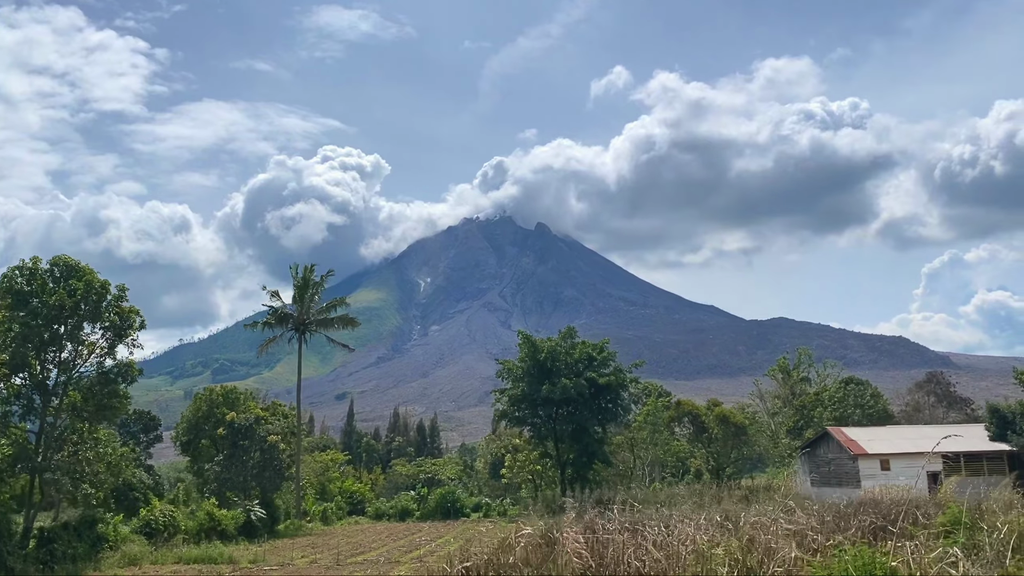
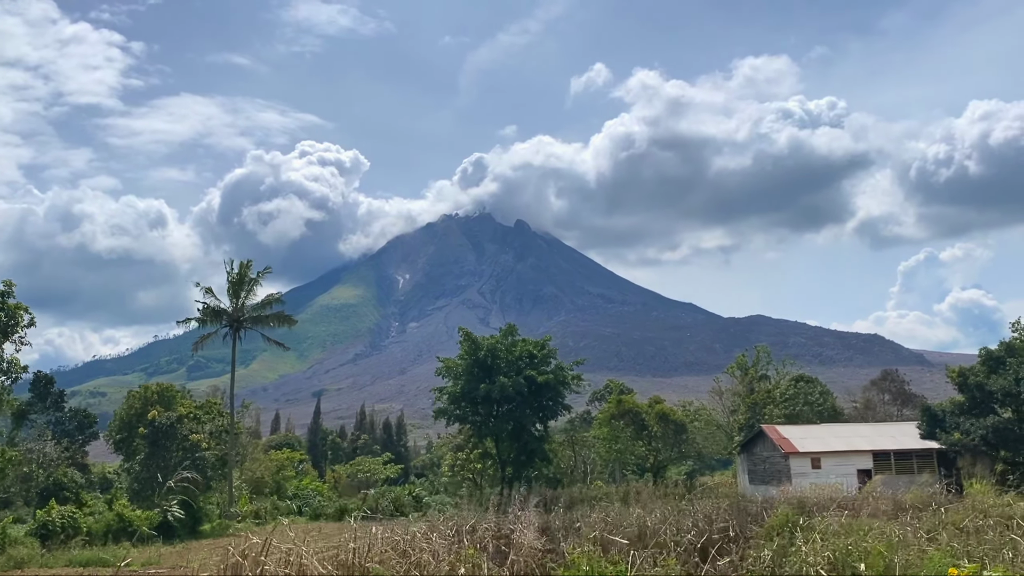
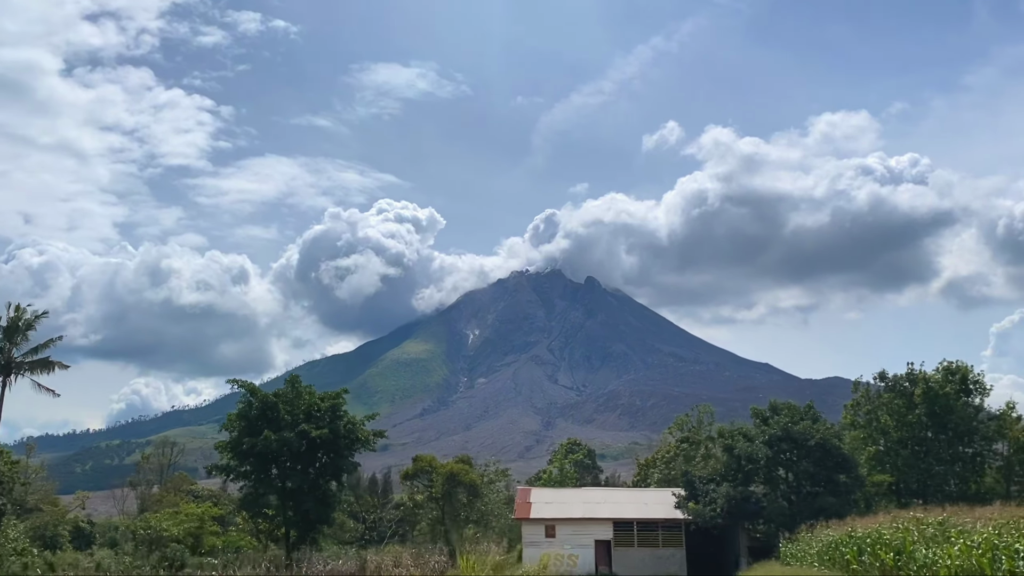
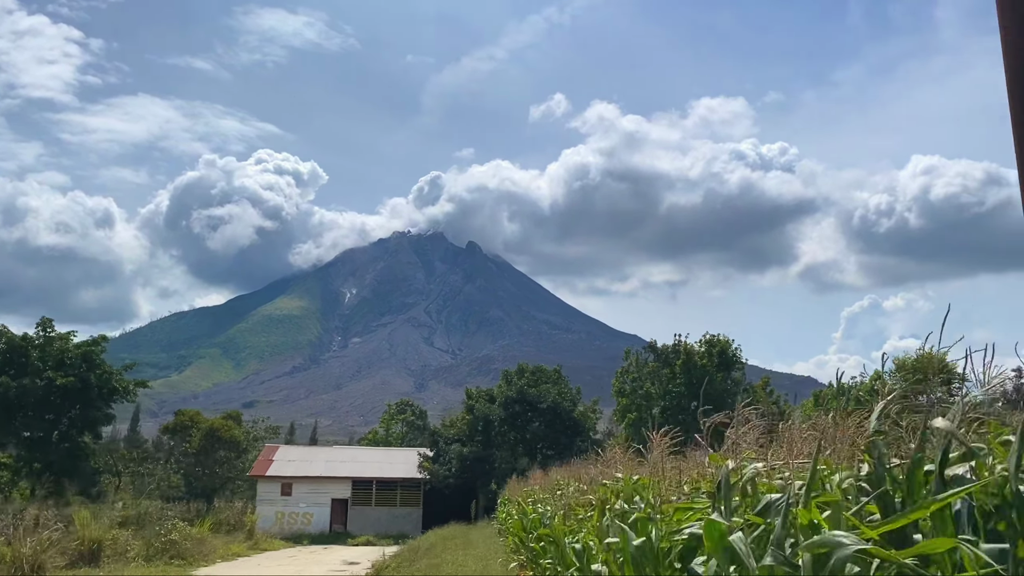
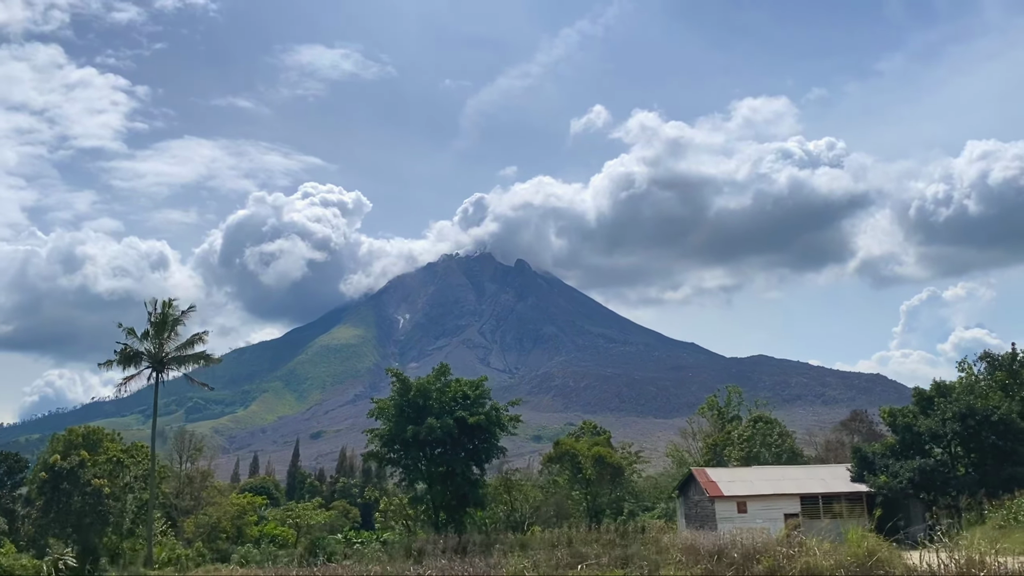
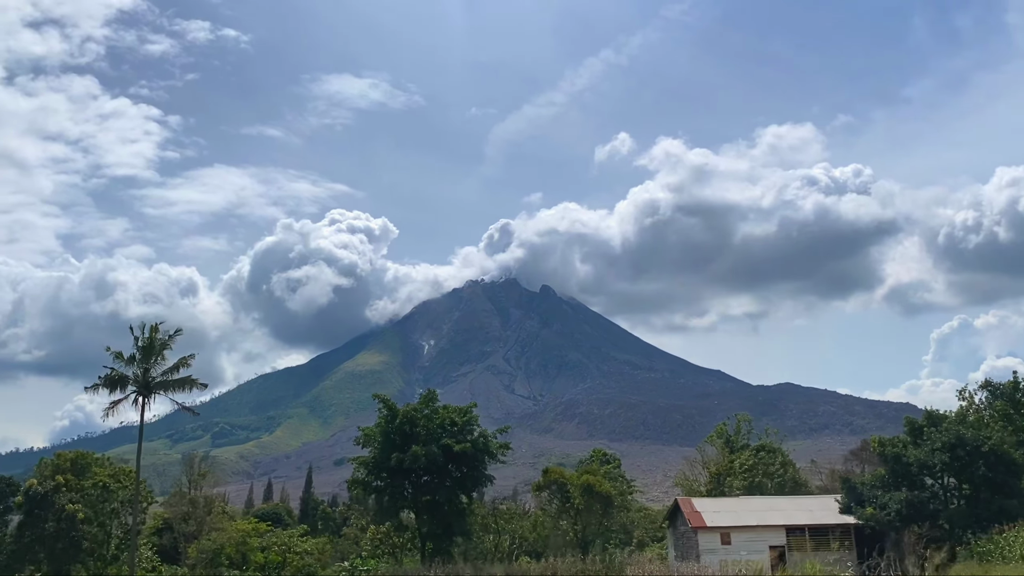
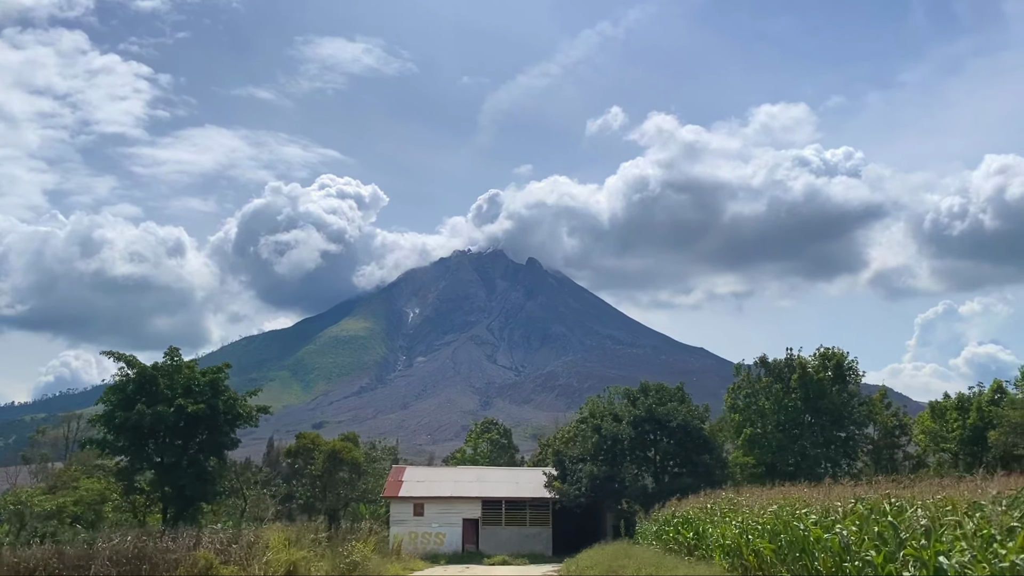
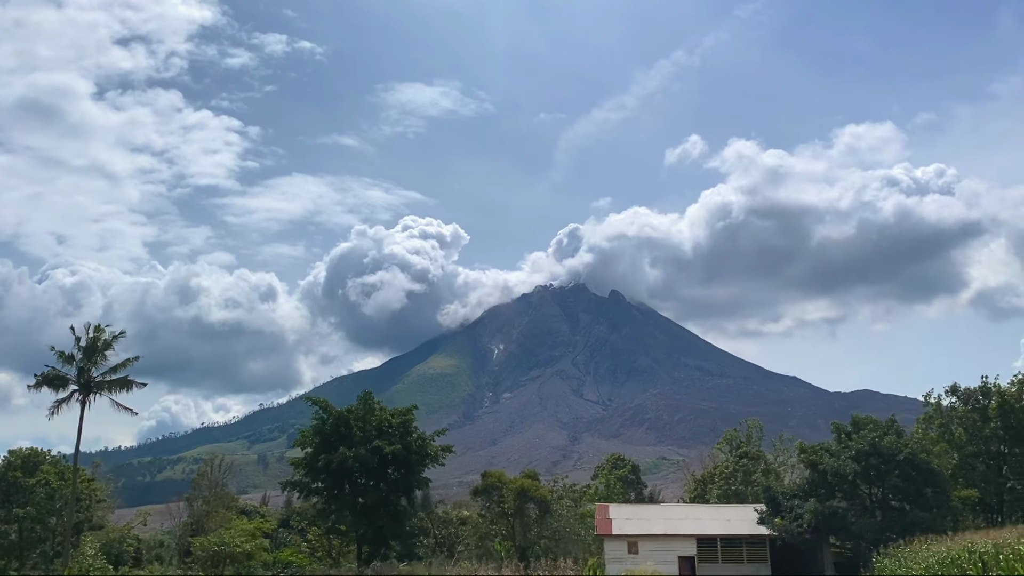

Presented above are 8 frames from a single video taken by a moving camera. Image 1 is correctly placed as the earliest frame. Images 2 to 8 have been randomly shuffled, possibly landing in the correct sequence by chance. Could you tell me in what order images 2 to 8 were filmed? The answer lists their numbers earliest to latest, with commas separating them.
2, 5, 6, 8, 3, 7, 4
